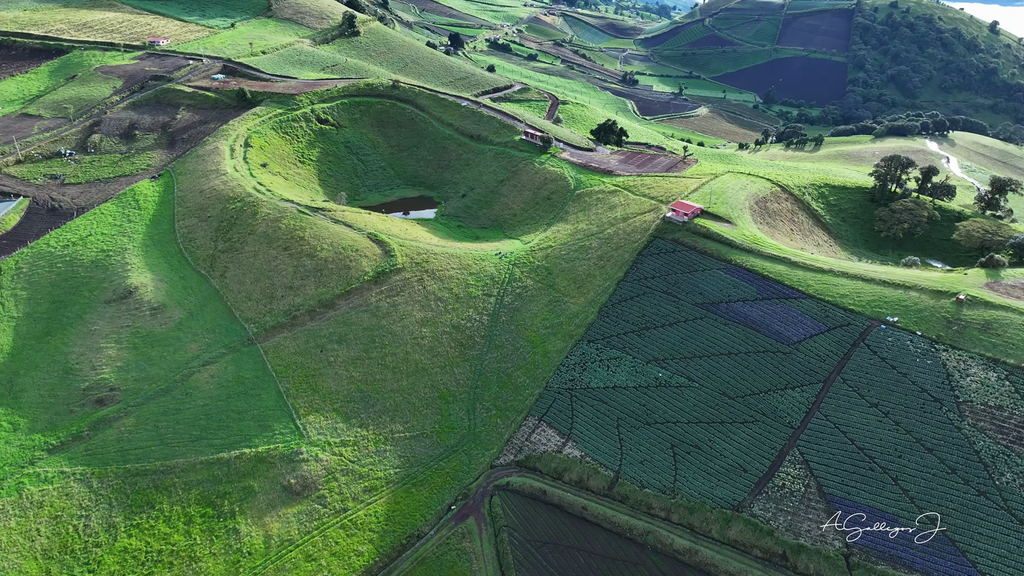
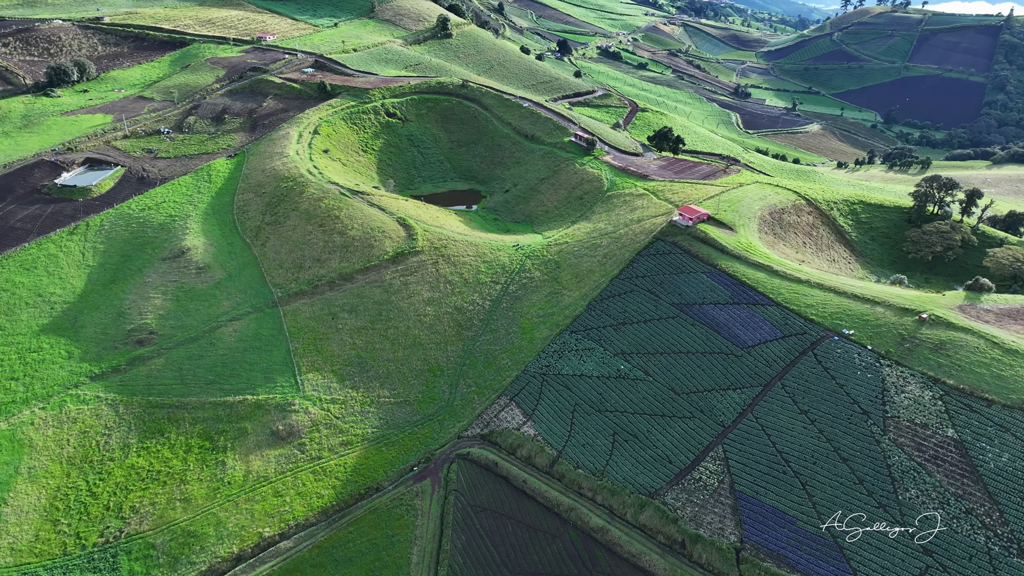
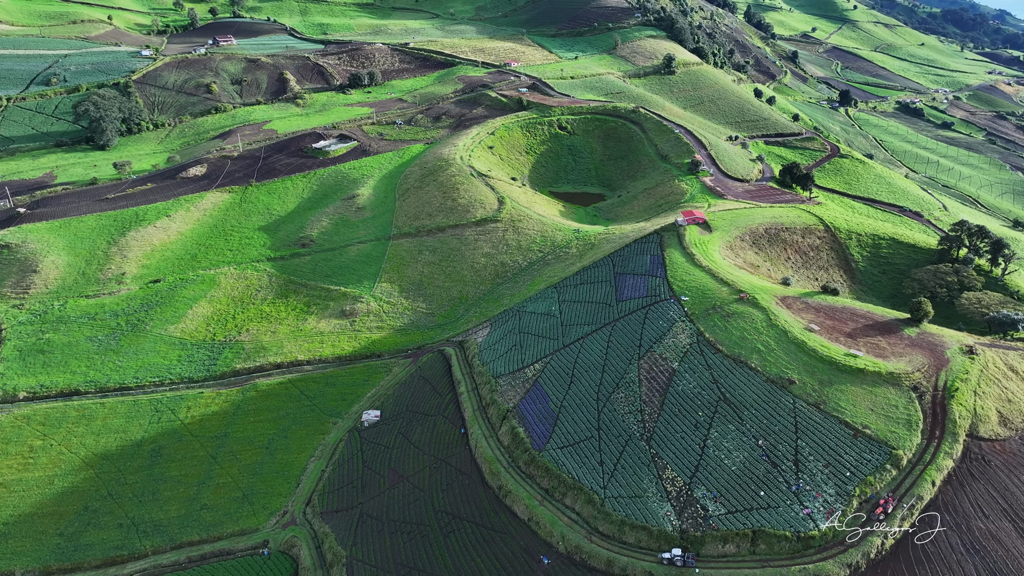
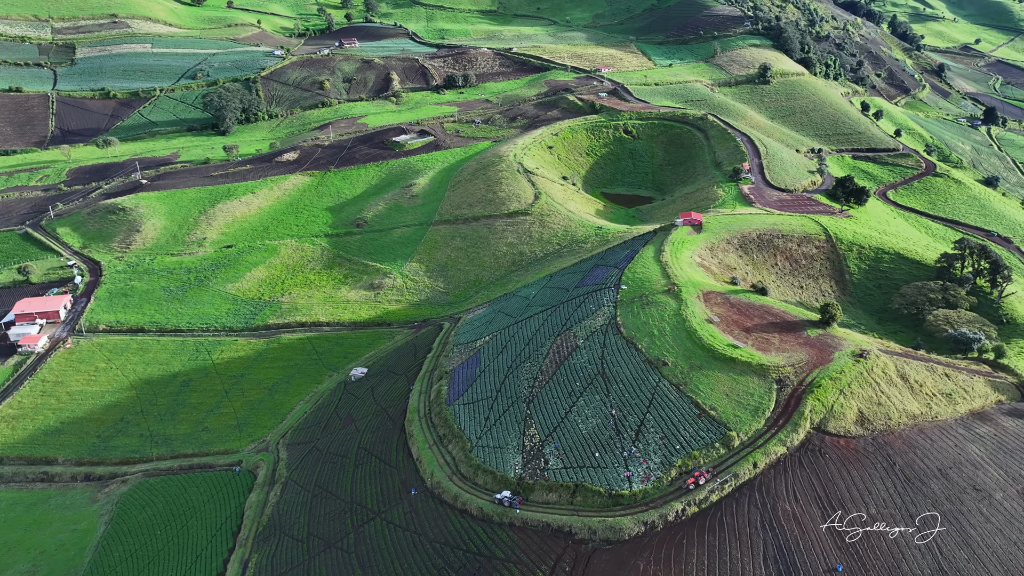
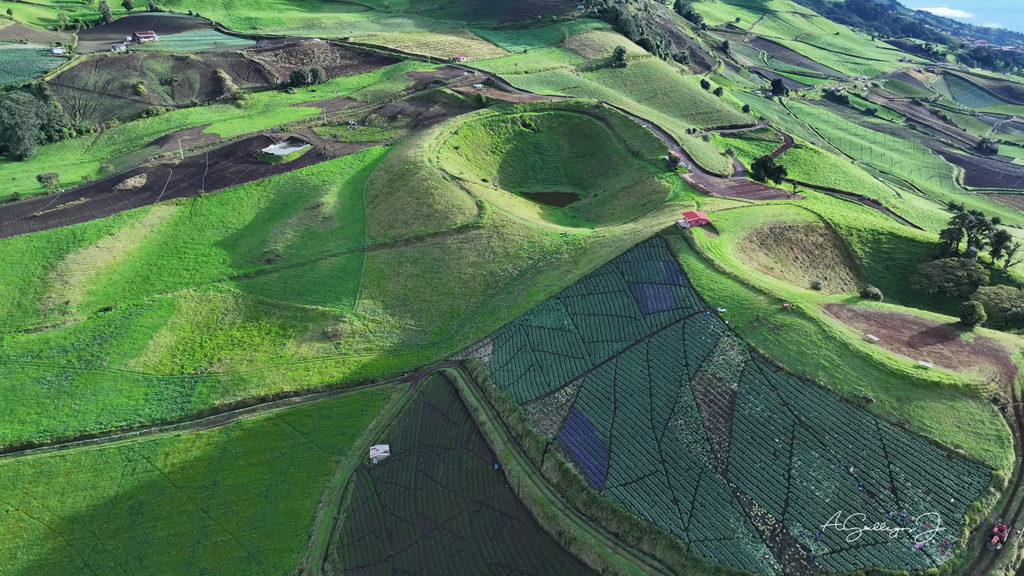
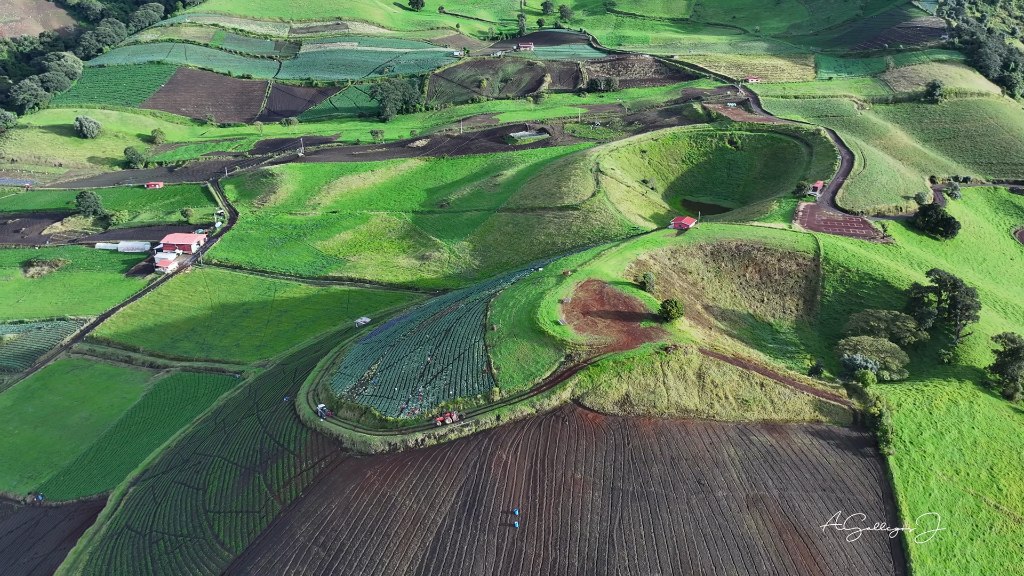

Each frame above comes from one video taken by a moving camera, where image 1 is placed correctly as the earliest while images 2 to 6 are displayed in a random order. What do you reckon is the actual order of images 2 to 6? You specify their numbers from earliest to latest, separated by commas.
2, 5, 3, 4, 6
